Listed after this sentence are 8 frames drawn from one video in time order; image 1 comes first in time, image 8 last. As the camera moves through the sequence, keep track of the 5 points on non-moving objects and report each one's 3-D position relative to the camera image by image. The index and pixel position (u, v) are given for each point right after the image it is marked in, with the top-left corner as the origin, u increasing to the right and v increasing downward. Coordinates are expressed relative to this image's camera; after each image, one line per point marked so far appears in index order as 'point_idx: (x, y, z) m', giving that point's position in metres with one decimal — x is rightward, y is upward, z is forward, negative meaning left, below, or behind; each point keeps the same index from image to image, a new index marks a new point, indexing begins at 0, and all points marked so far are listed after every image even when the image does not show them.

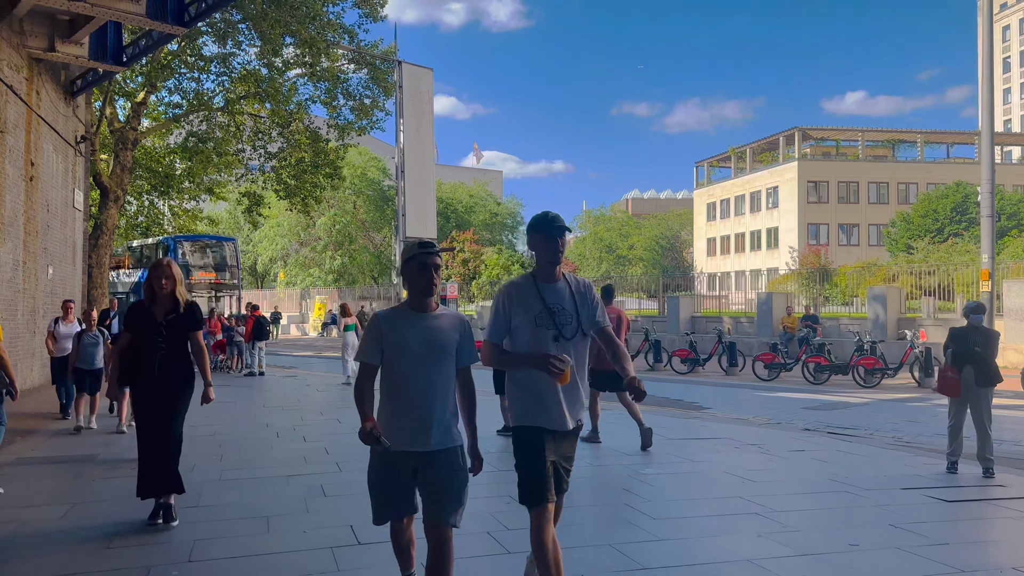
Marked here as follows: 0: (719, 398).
0: (+3.7, -1.9, +14.3) m
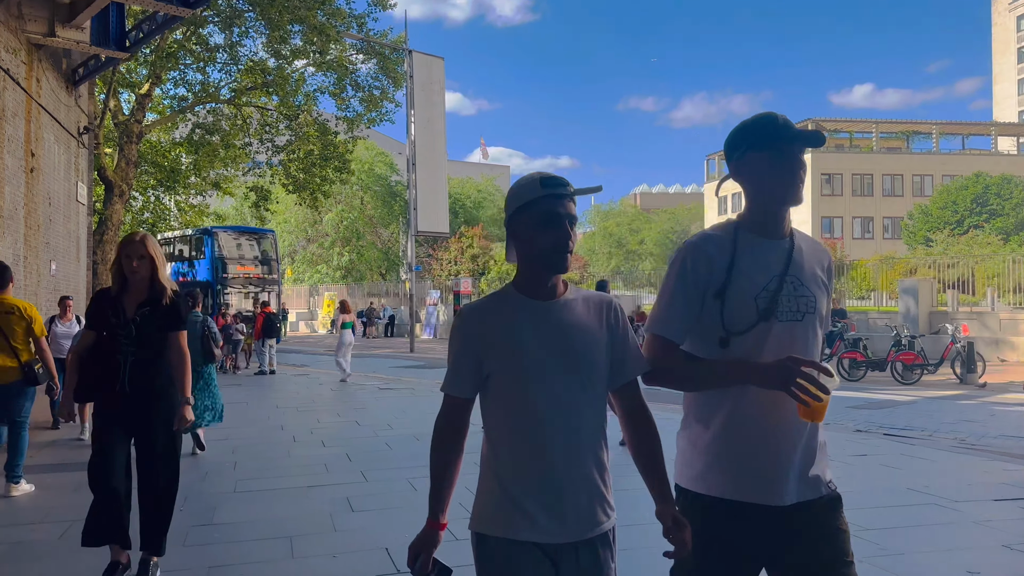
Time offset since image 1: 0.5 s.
0: (+4.0, -1.7, +13.6) m
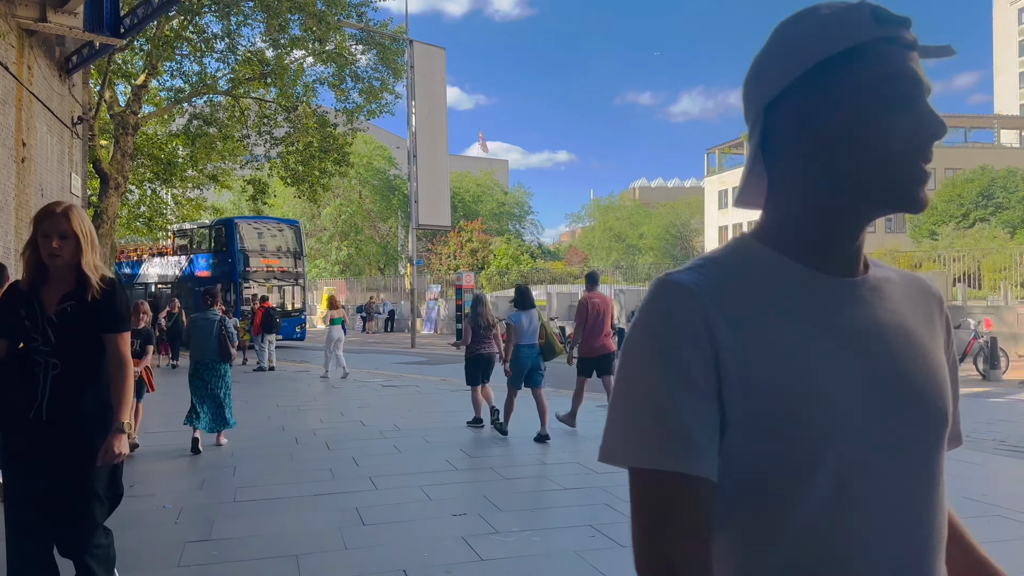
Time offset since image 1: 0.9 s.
0: (+4.2, -1.6, +13.1) m
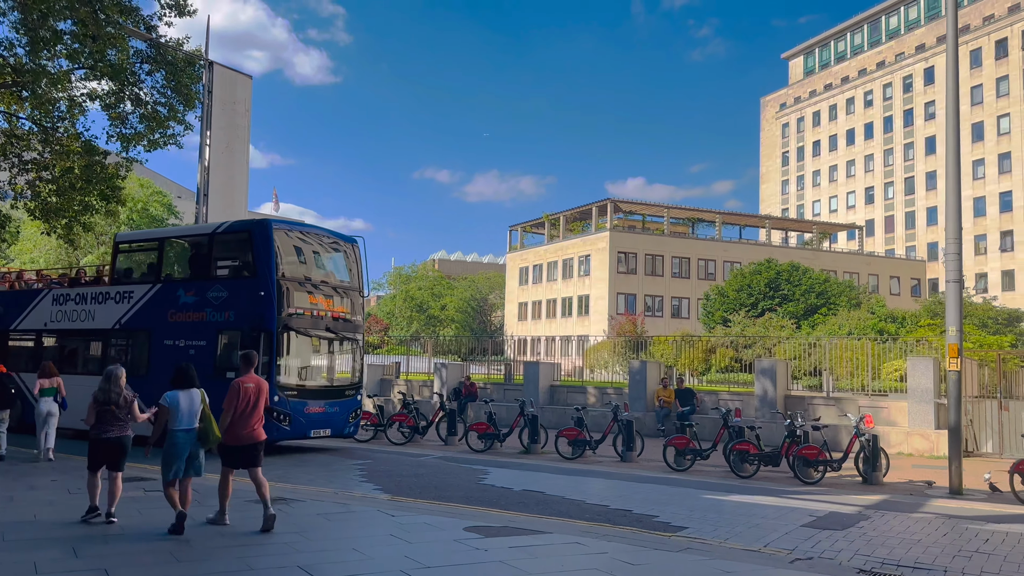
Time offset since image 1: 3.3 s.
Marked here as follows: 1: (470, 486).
0: (+1.9, -2.8, +10.7) m
1: (-0.5, -2.8, +11.4) m
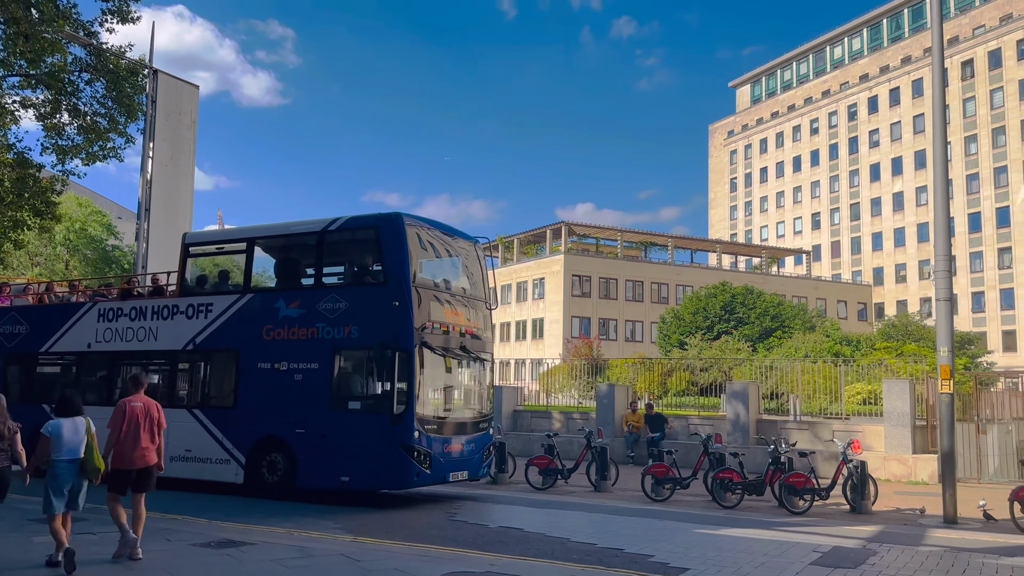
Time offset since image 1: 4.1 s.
0: (+1.7, -3.0, +9.9) m
1: (-0.8, -3.0, +10.4) m
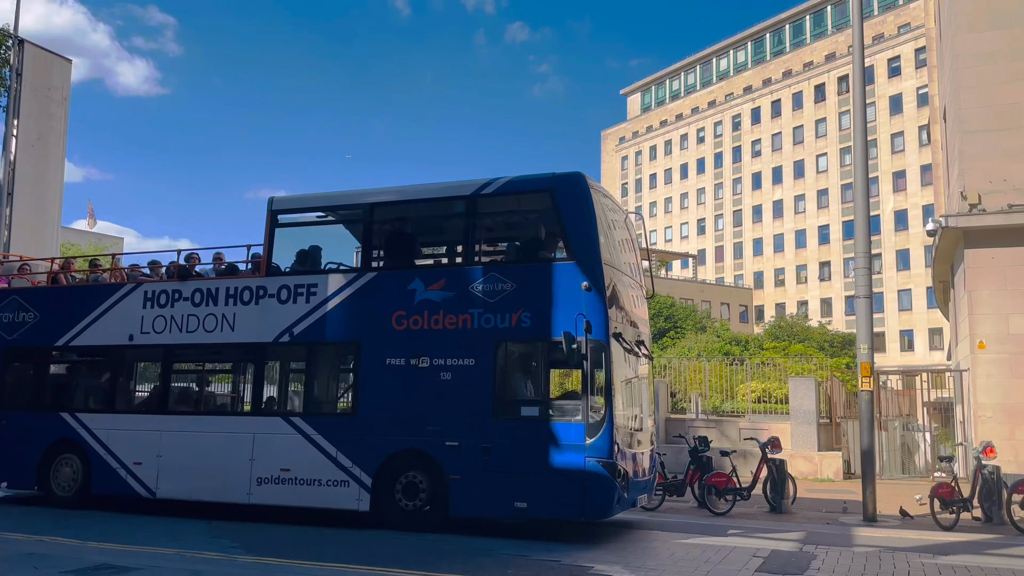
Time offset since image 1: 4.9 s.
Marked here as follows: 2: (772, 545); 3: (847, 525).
0: (+0.8, -2.9, +9.3) m
1: (-1.7, -2.9, +9.5) m
2: (+2.9, -2.9, +9.2) m
3: (+4.5, -3.2, +11.0) m
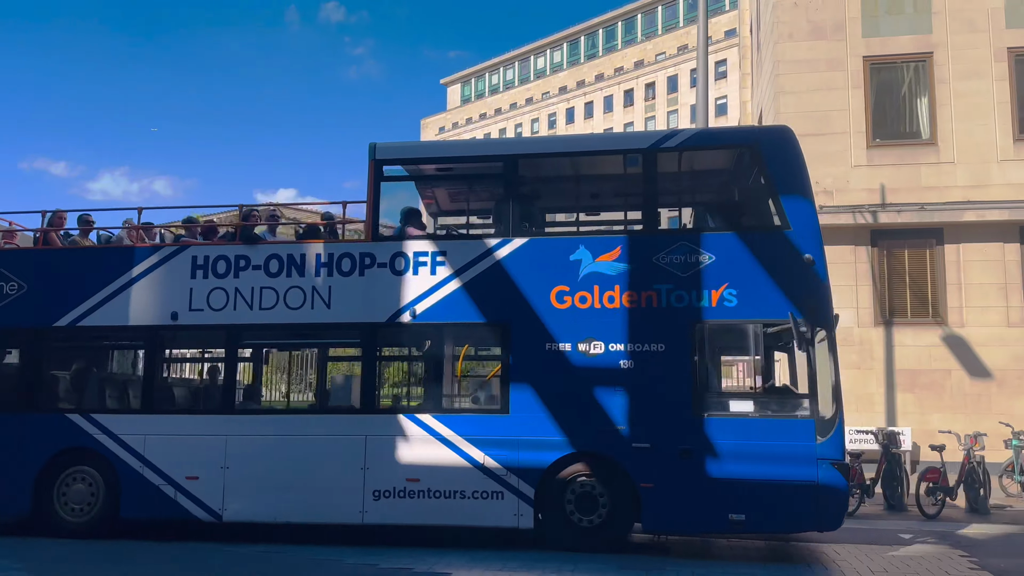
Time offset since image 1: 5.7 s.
0: (-0.9, -2.7, +8.6) m
1: (-3.4, -2.6, +8.2) m
2: (+1.2, -2.7, +9.0) m
3: (+2.3, -3.0, +11.1) m
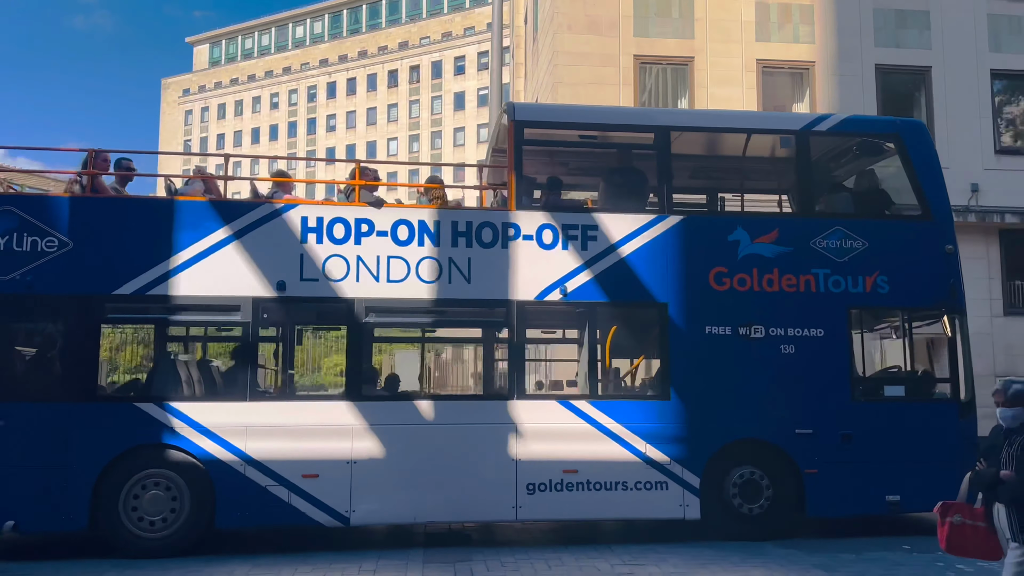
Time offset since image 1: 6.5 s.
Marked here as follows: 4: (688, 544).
0: (-2.9, -2.4, +7.6) m
1: (-5.2, -2.3, +6.5) m
2: (-1.0, -2.5, +8.6) m
3: (-0.6, -2.8, +11.0) m
4: (+1.6, -2.4, +7.9) m
